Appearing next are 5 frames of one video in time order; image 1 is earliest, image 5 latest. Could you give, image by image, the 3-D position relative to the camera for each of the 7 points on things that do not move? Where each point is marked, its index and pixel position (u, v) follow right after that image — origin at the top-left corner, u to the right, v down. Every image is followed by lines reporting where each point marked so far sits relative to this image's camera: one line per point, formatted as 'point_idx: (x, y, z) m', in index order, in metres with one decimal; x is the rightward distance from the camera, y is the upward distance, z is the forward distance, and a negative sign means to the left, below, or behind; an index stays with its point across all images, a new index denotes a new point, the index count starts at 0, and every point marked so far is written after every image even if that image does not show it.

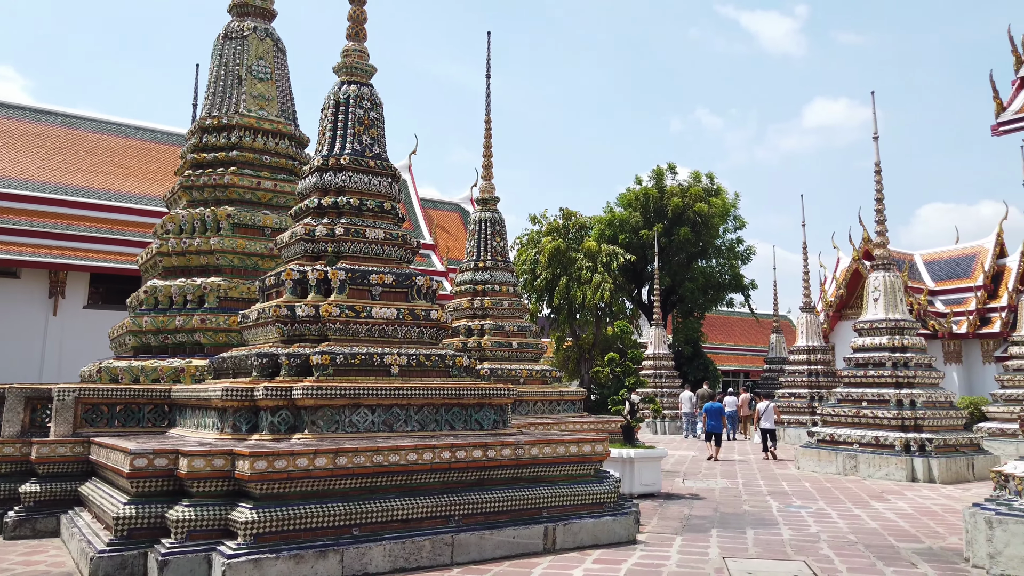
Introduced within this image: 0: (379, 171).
0: (-1.1, +1.0, +6.5) m
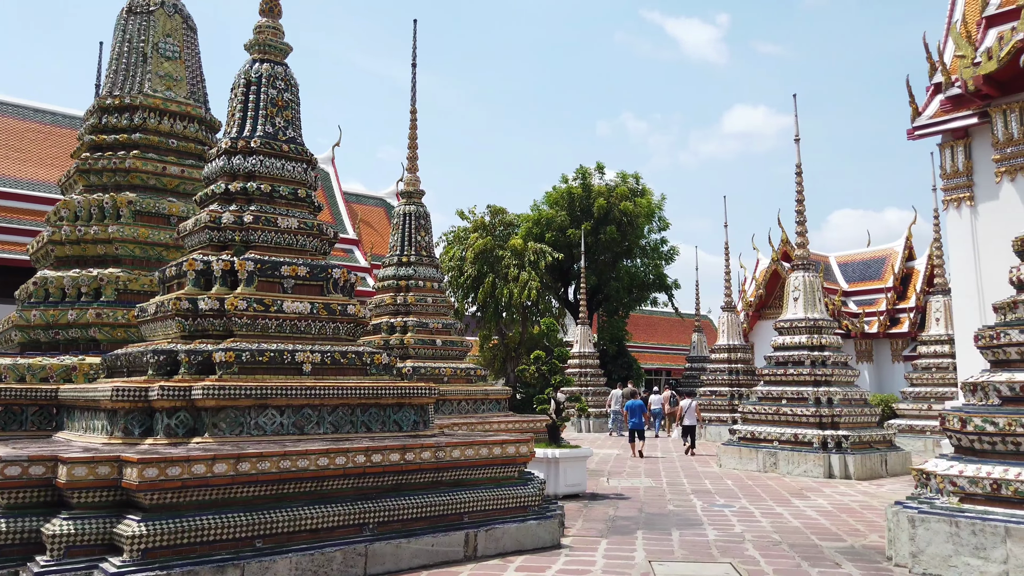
0: (-1.7, +1.0, +6.1) m
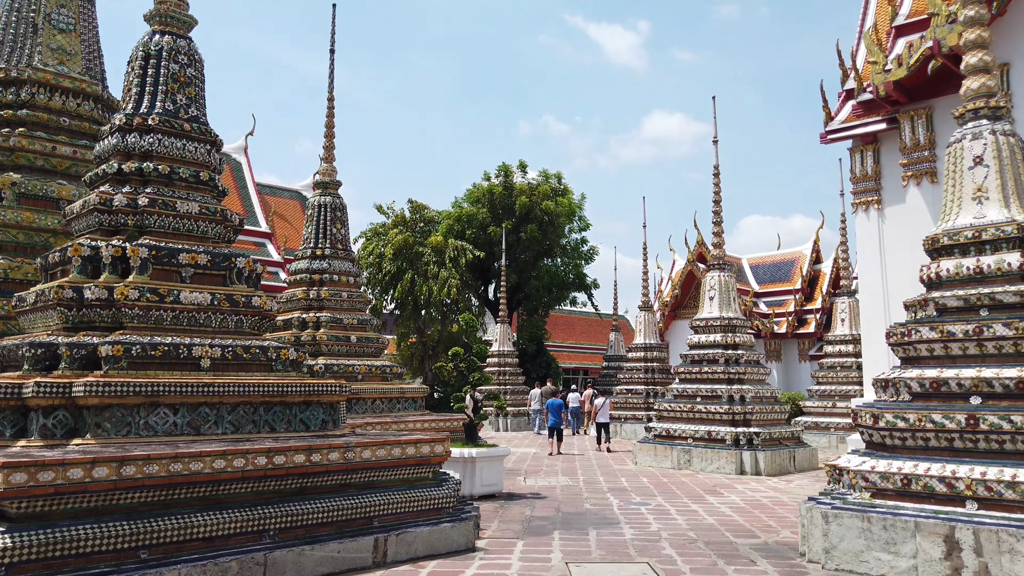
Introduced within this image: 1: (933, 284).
0: (-2.3, +1.1, +5.7) m
1: (+2.5, 0.0, +4.6) m
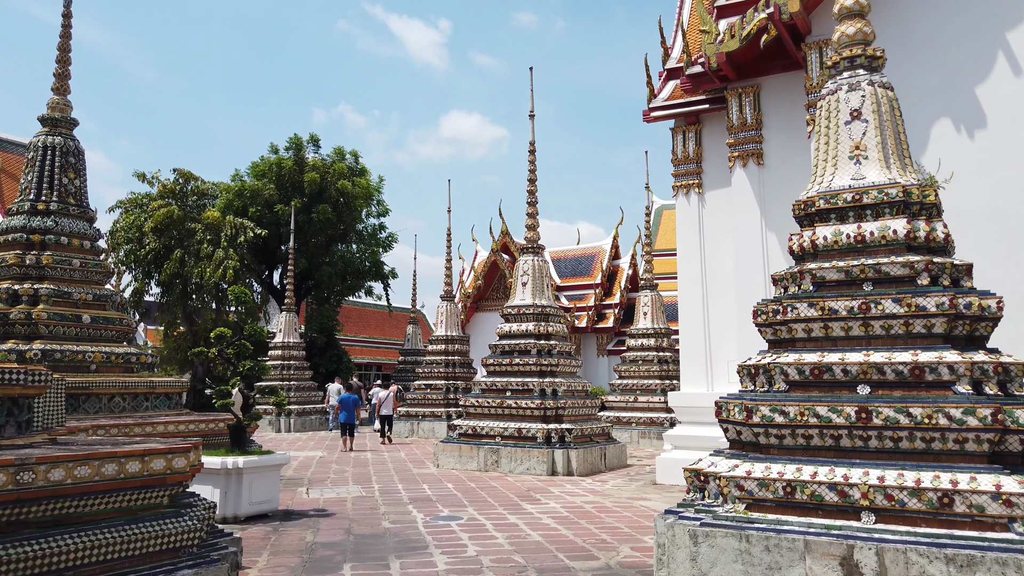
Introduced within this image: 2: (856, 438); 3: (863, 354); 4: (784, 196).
0: (-3.4, +1.4, +3.7) m
1: (+1.5, +0.2, +3.9) m
2: (+1.5, -0.7, +3.3) m
3: (+1.6, -0.3, +3.5) m
4: (+2.5, +0.8, +7.1) m
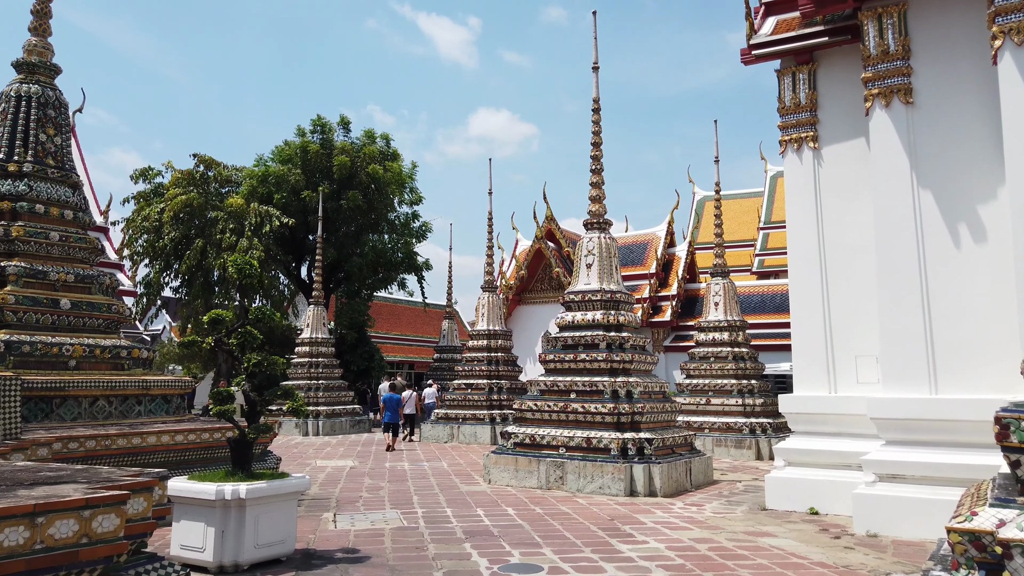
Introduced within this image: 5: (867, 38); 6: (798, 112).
0: (-3.0, +1.6, +2.3) m
1: (+2.0, +0.4, +2.4) m
2: (+1.9, -0.5, +1.8) m
3: (+2.0, -0.1, +2.0) m
4: (+3.1, +1.0, +5.5) m
5: (+2.7, +1.9, +5.9) m
6: (+2.5, +1.5, +6.5) m
